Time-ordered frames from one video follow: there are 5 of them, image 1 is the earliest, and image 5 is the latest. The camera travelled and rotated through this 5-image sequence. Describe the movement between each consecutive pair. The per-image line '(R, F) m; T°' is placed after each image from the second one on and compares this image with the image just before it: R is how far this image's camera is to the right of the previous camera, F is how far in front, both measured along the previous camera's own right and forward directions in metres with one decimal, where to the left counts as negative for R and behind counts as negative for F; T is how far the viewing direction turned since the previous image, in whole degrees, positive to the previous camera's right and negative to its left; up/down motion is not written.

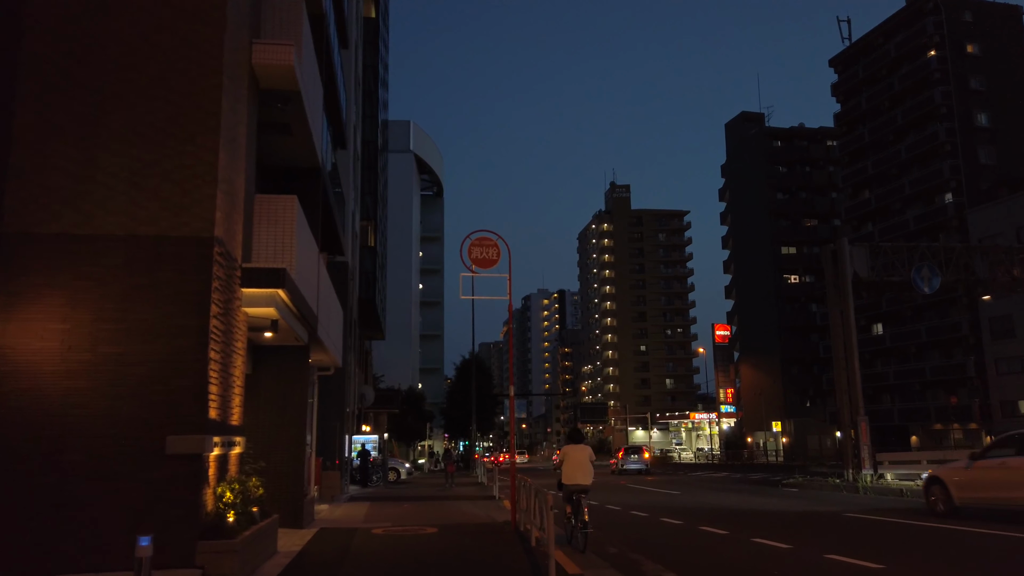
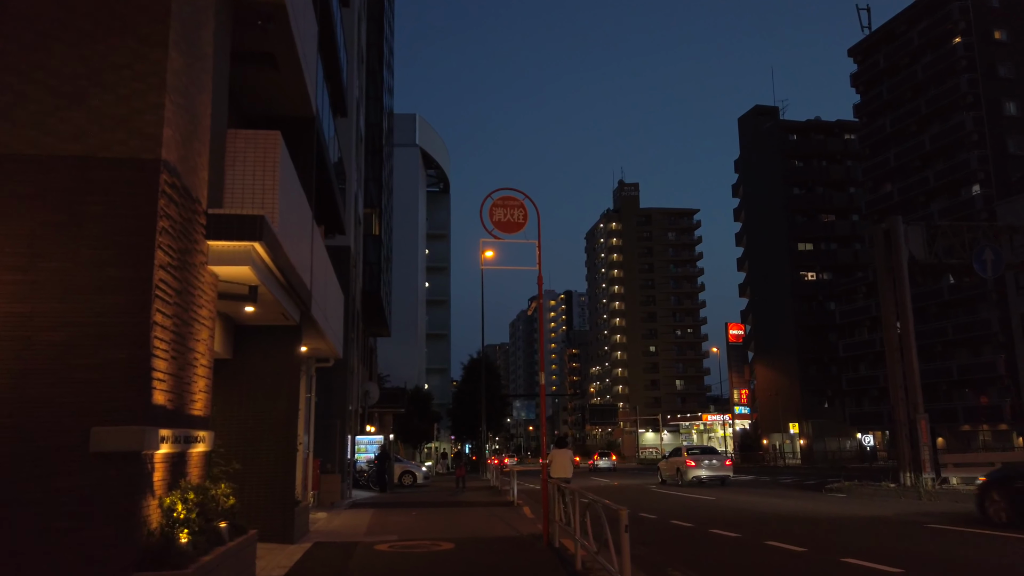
(-0.4, +2.5) m; 0°
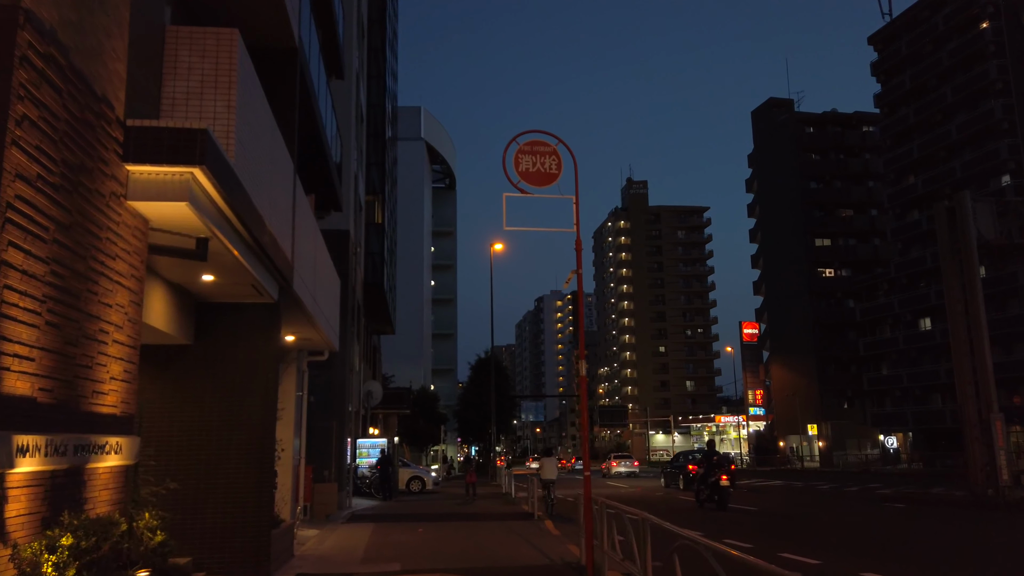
(-0.3, +2.6) m; 0°
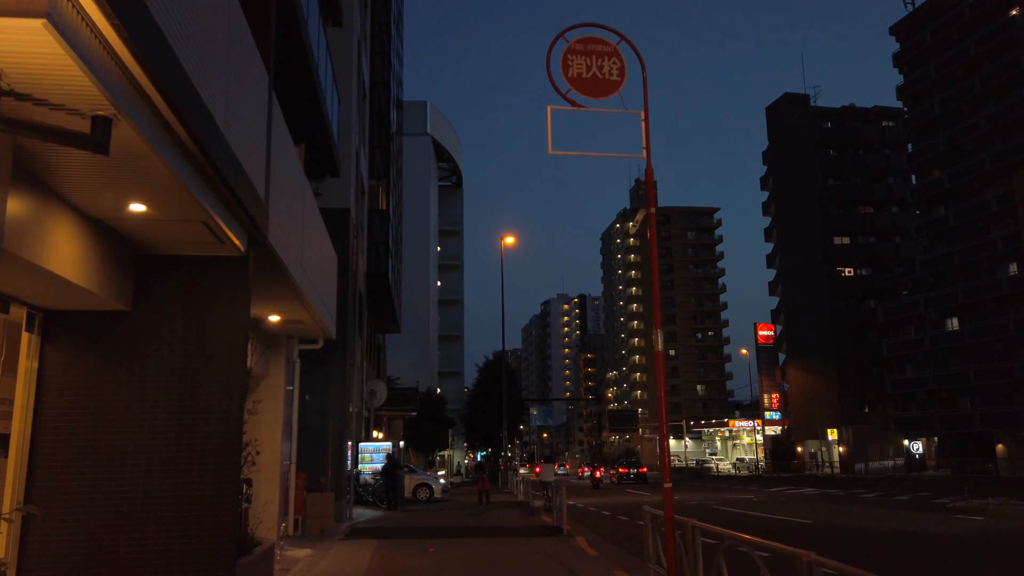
(-0.4, +2.6) m; 0°
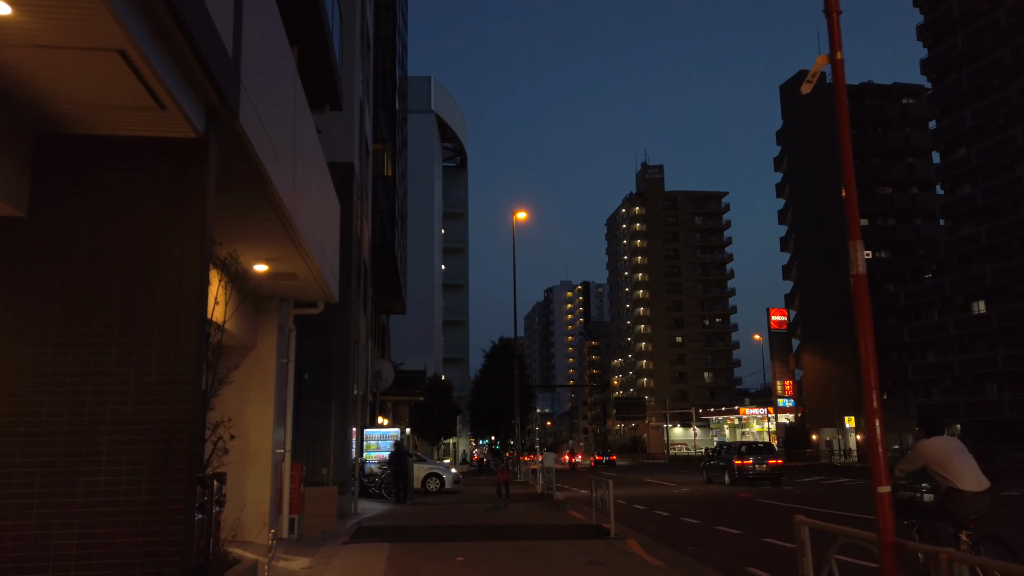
(-0.6, +2.7) m; 0°
